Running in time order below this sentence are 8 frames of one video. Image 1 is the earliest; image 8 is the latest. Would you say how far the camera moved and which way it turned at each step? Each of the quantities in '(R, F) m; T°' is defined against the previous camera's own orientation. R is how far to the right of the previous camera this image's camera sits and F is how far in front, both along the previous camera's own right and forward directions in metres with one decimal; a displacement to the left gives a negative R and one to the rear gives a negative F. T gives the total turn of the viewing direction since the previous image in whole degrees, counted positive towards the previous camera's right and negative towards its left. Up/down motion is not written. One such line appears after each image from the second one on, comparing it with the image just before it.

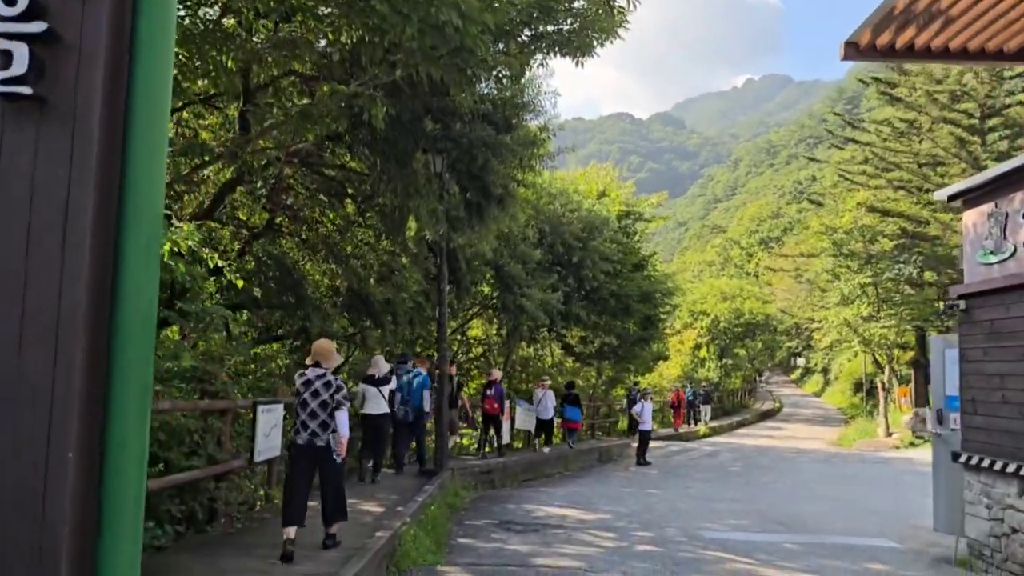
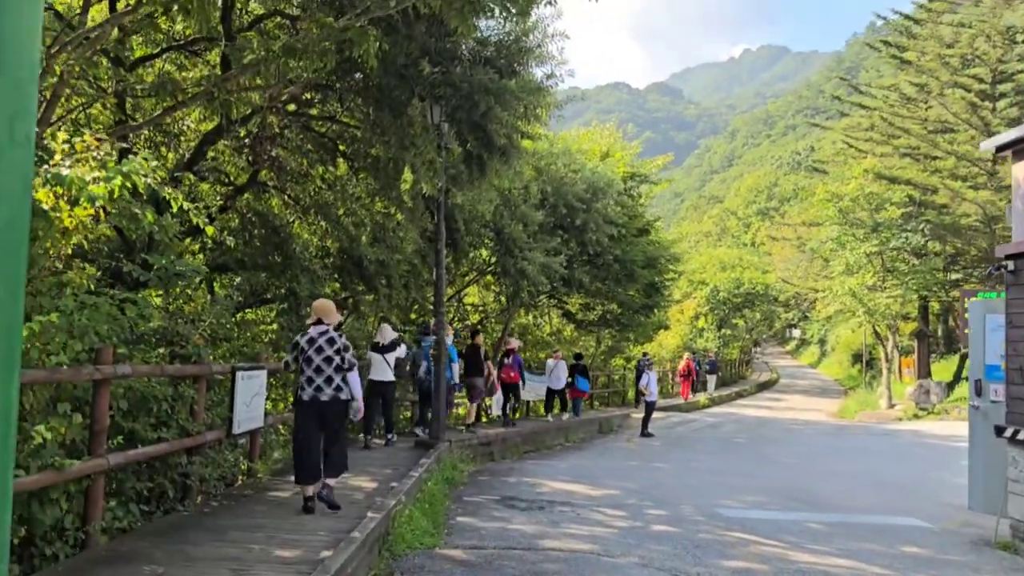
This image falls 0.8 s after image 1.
(-0.1, +0.7) m; 0°
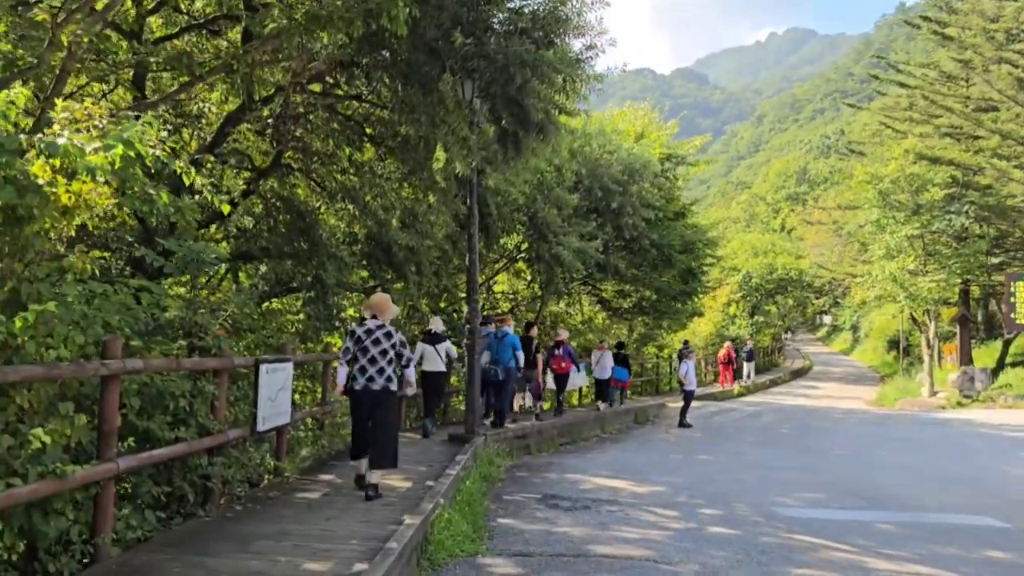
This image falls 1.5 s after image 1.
(-0.1, +0.6) m; -2°
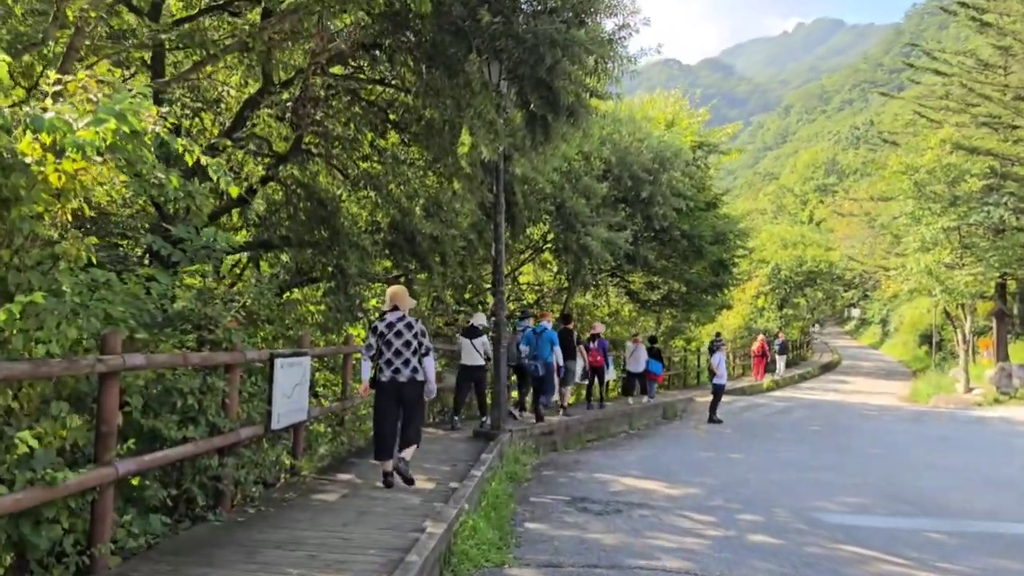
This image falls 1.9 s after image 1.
(0.0, +0.4) m; -1°
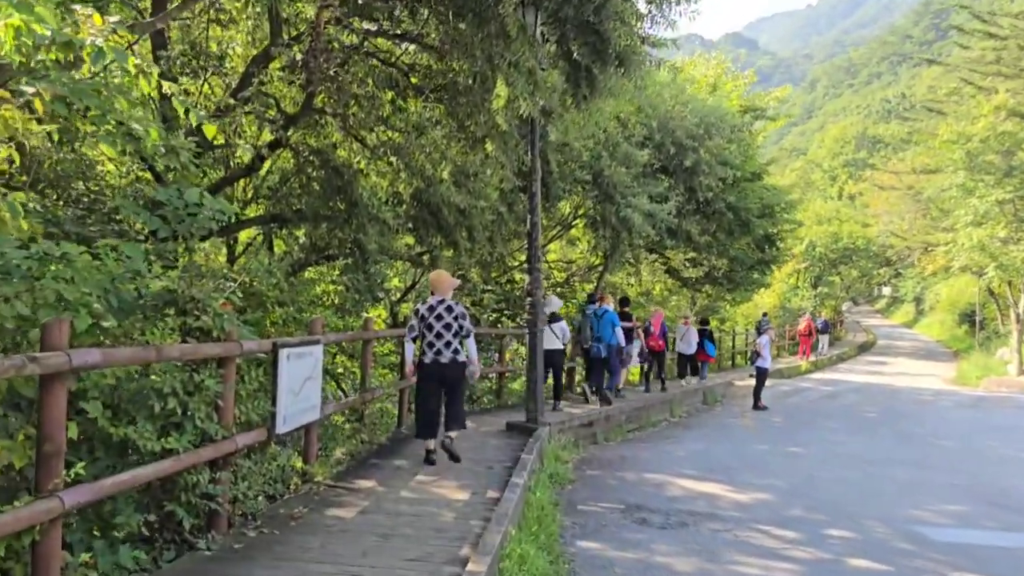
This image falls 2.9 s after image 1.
(-0.2, +1.1) m; -1°
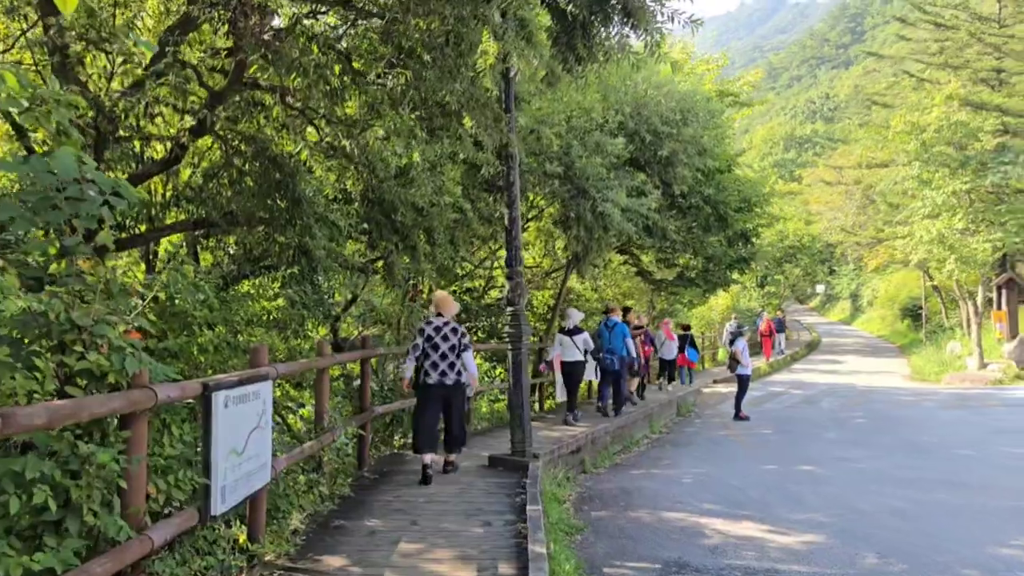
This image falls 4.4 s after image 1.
(-0.4, +1.5) m; +4°
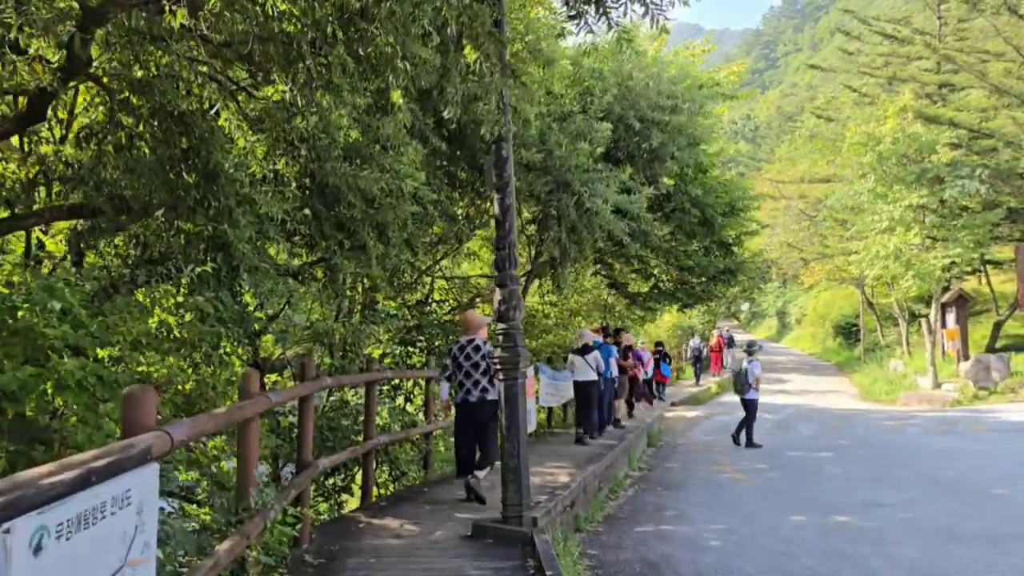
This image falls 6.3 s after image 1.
(-0.5, +2.0) m; +5°
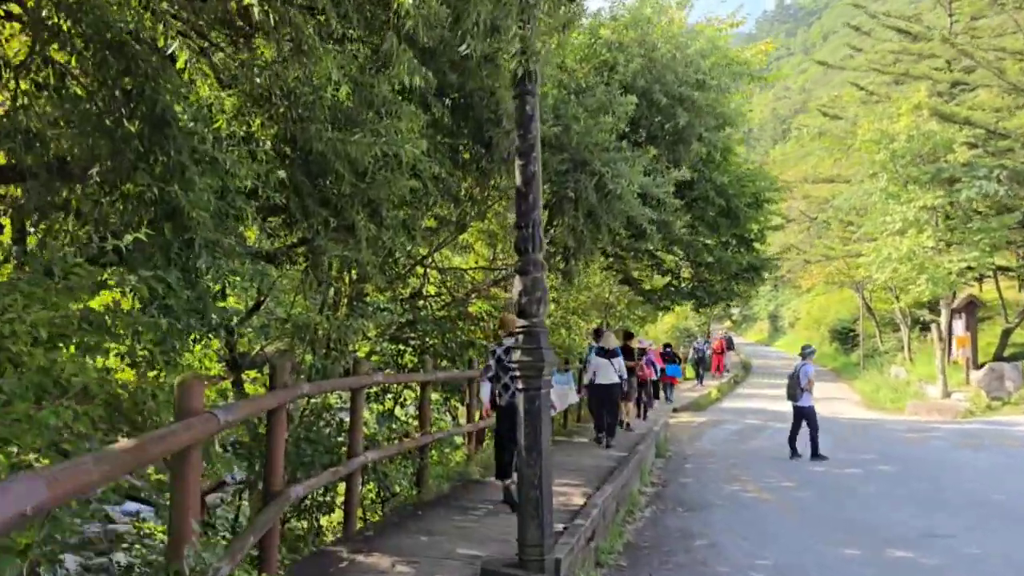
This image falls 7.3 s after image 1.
(-0.2, +1.2) m; +1°
